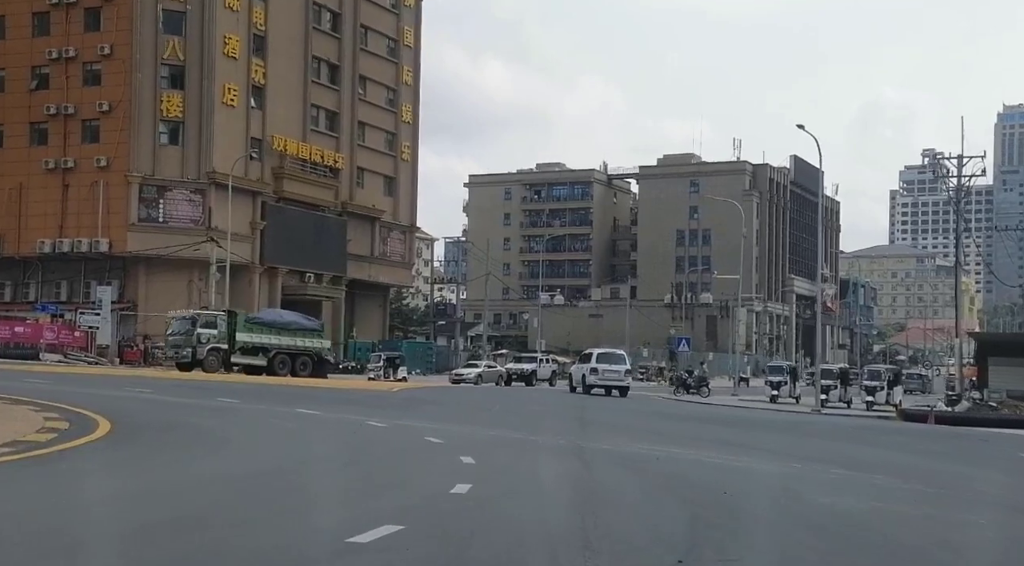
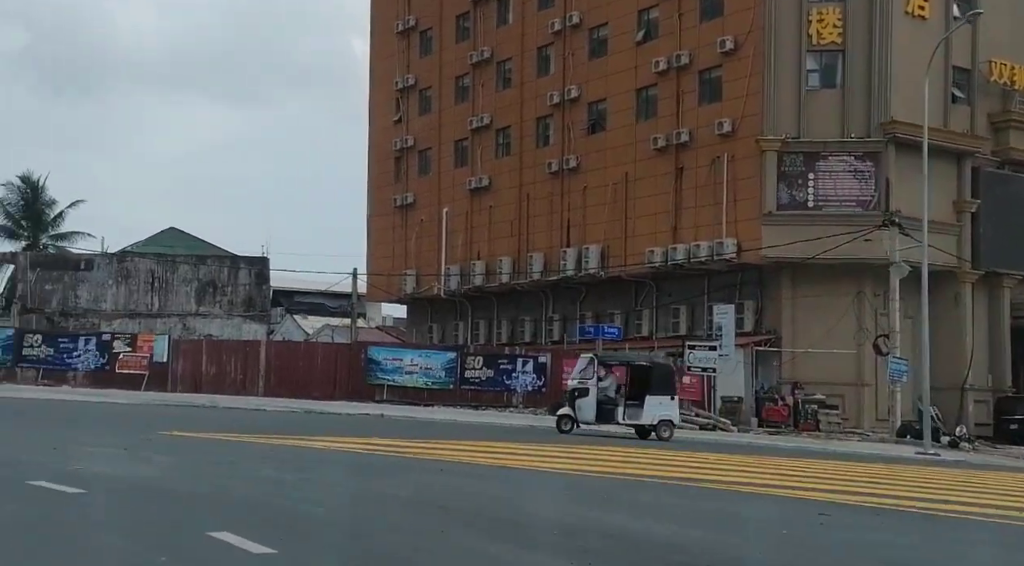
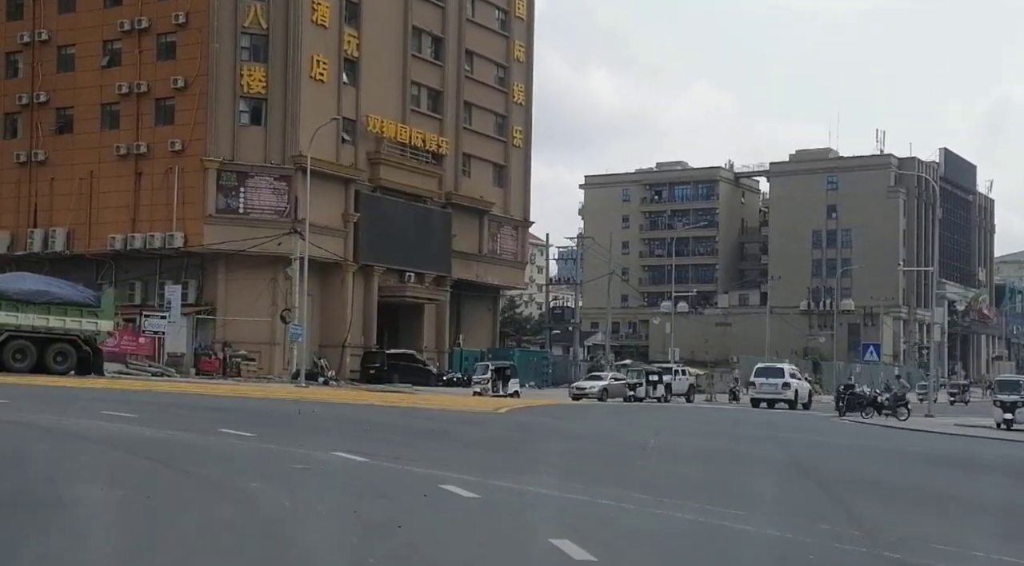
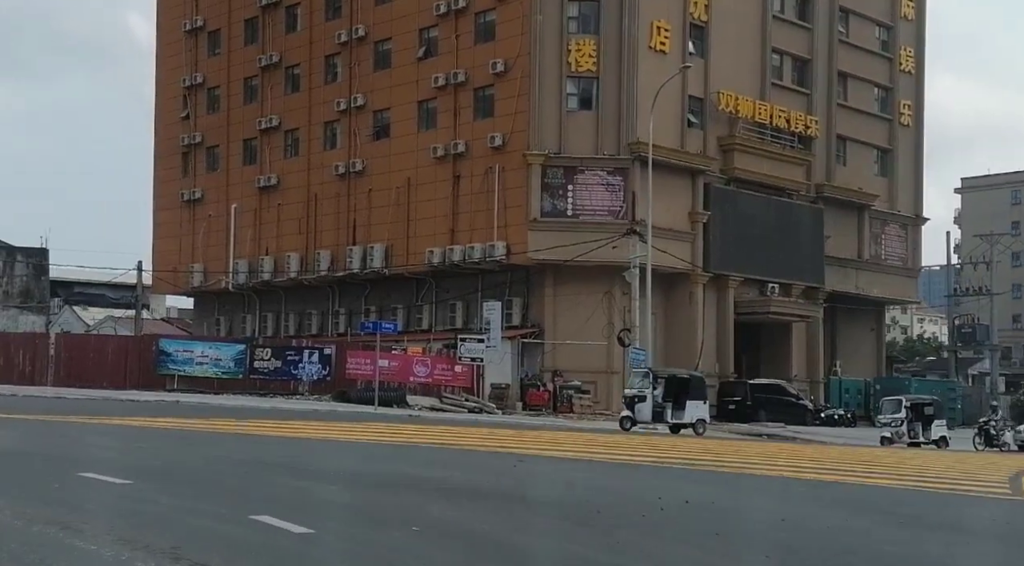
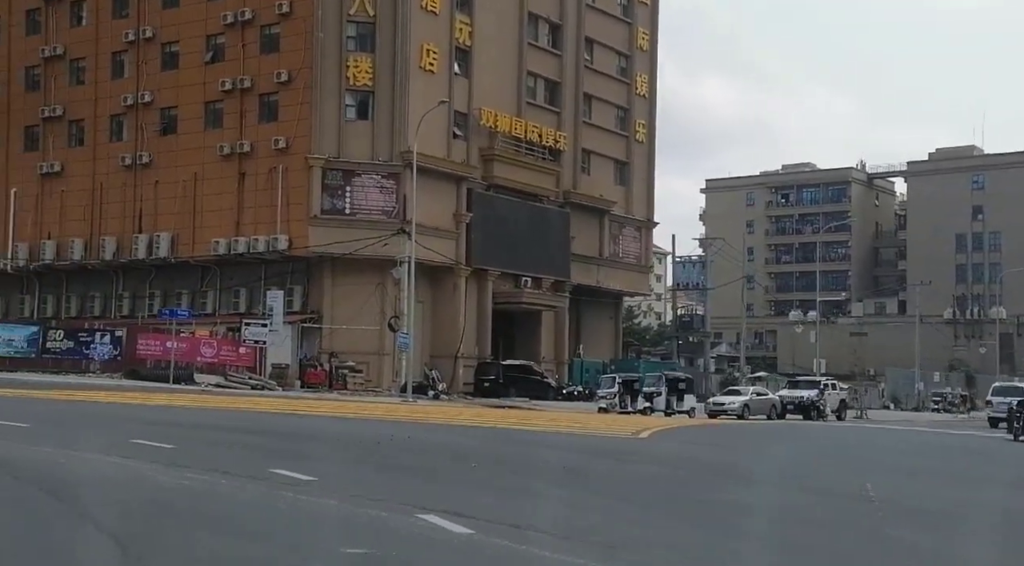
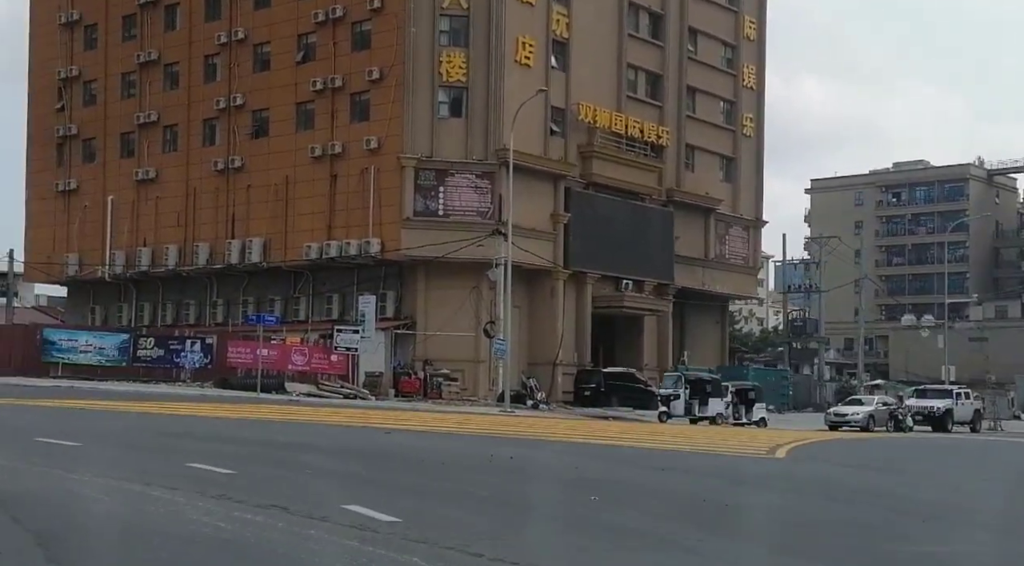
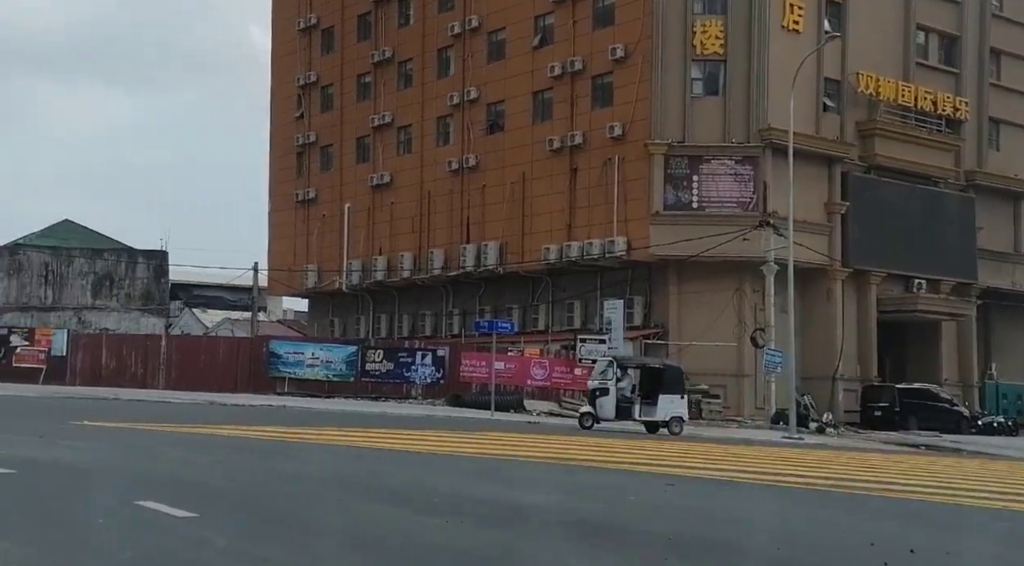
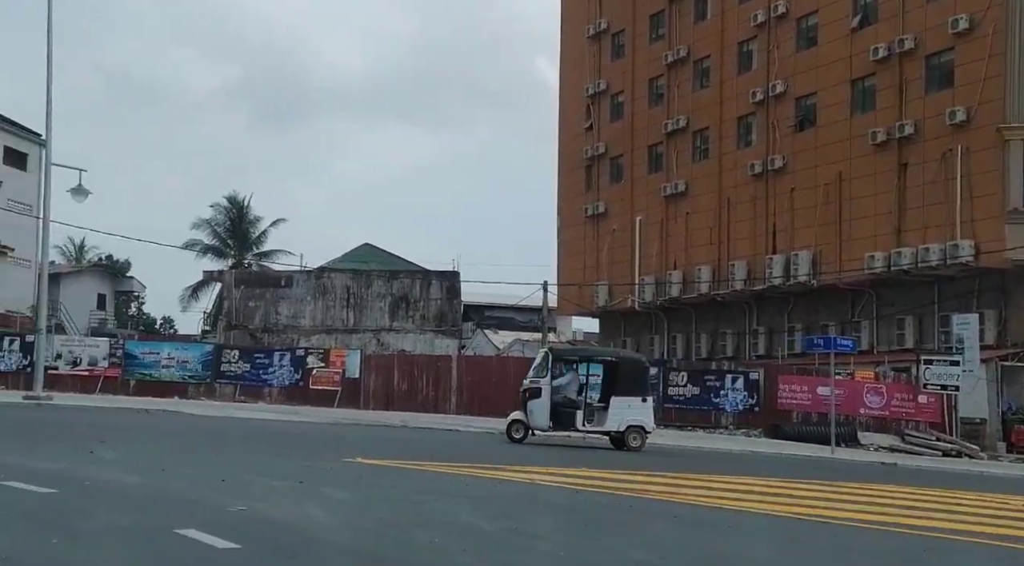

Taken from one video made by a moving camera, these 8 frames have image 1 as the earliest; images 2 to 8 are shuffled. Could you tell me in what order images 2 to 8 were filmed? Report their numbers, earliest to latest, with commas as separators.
3, 5, 6, 4, 7, 2, 8
